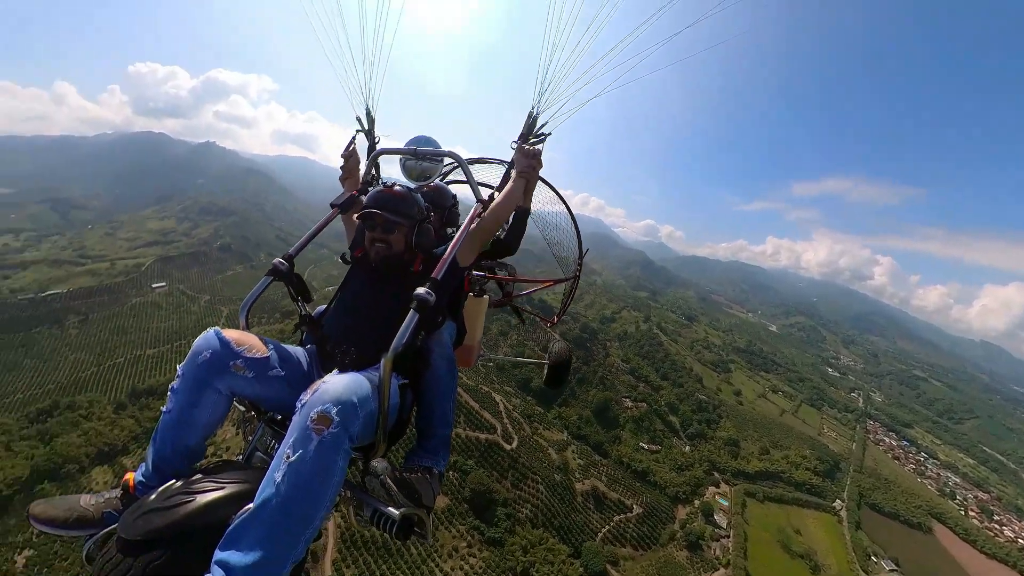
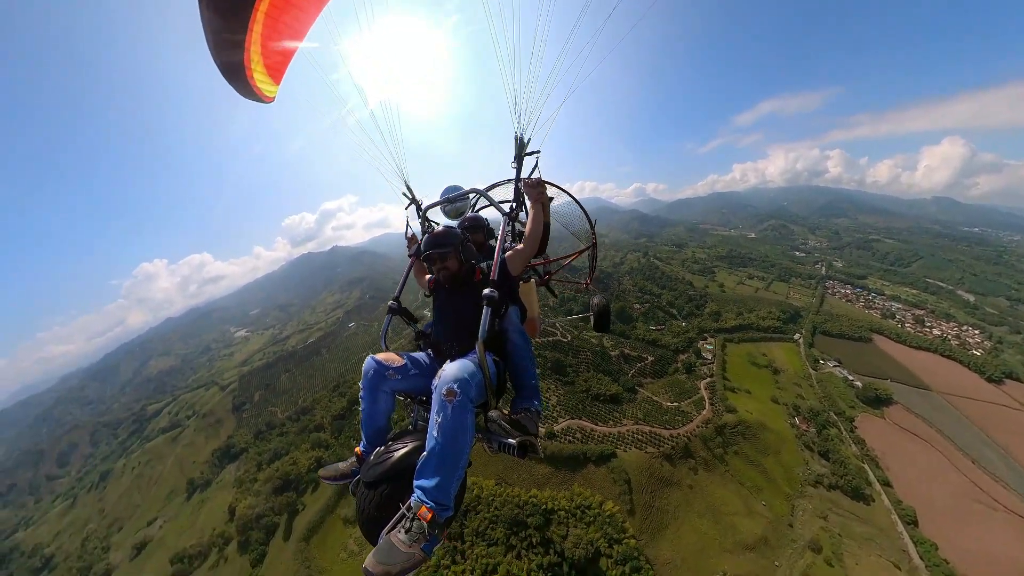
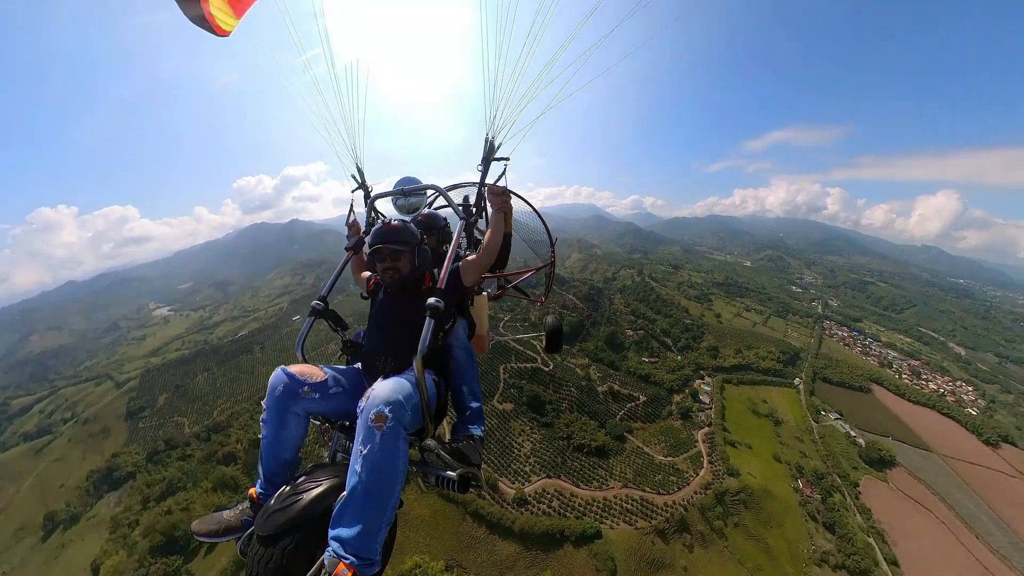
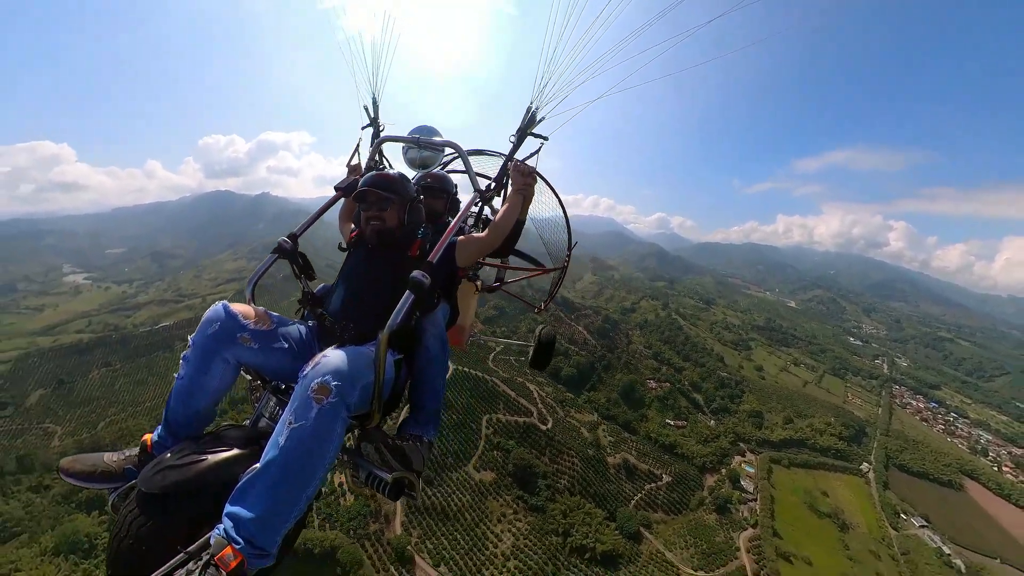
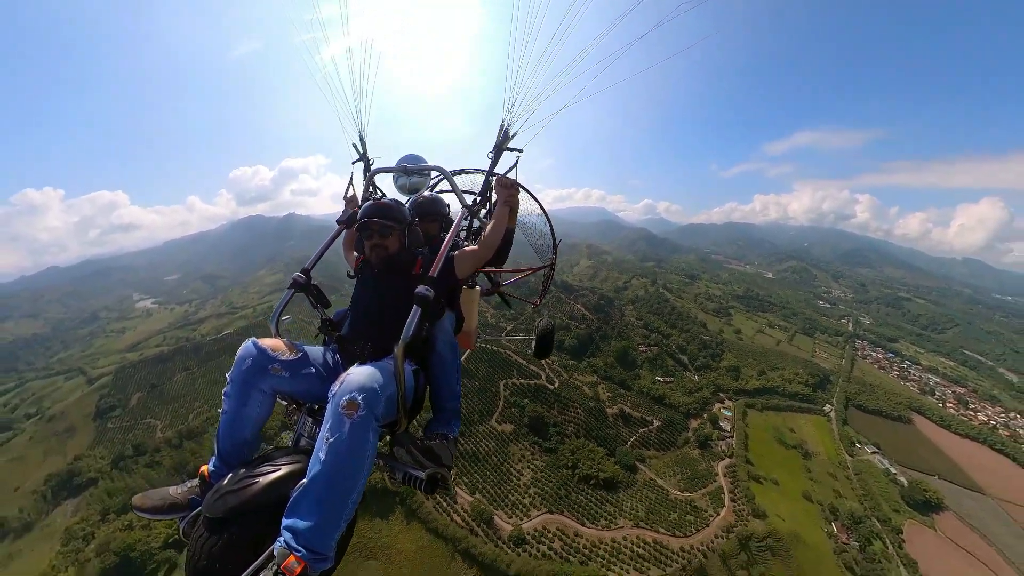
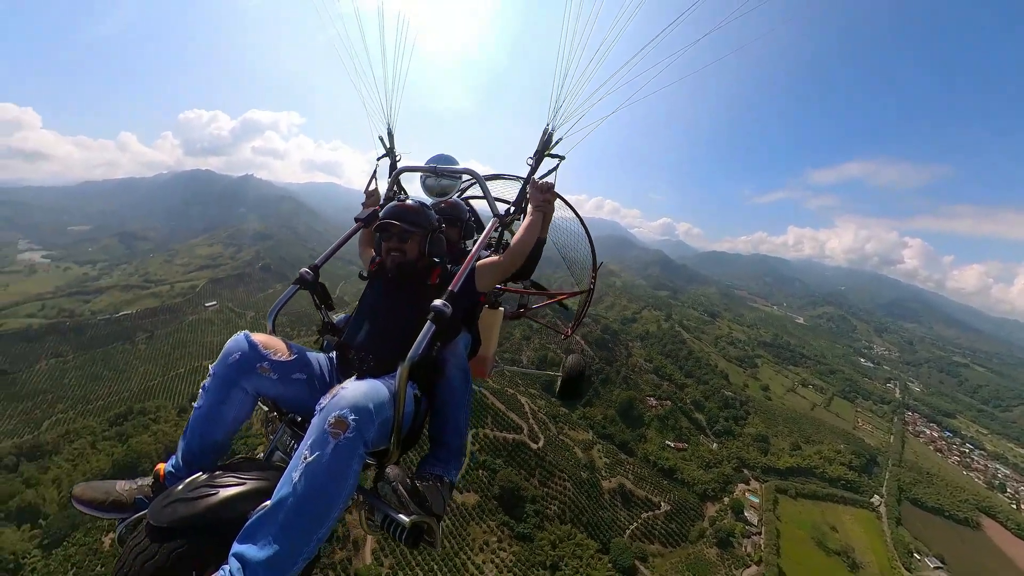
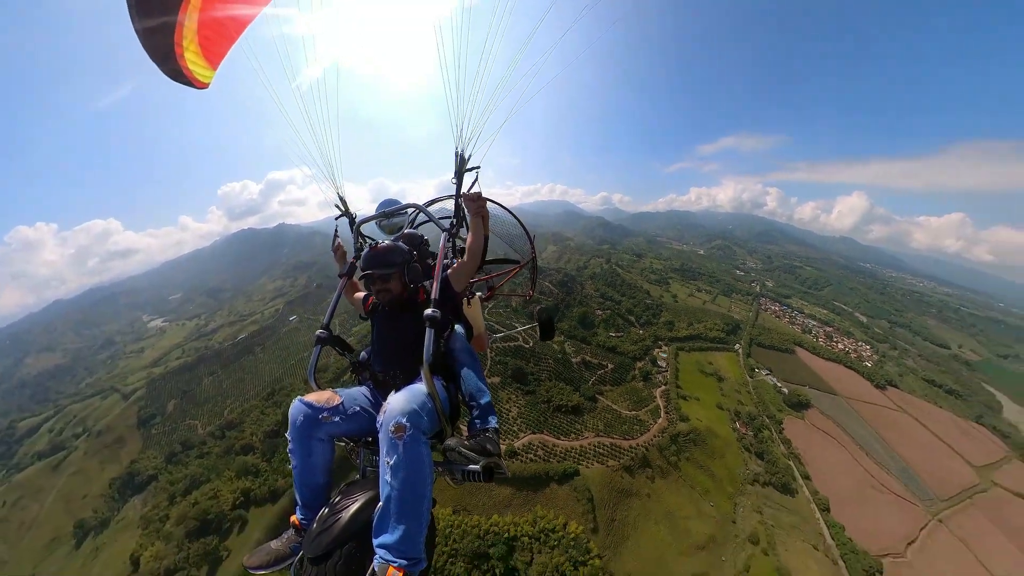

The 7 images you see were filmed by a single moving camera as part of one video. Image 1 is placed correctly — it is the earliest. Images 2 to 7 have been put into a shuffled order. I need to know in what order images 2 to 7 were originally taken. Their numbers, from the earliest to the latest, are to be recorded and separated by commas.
6, 4, 5, 3, 7, 2
